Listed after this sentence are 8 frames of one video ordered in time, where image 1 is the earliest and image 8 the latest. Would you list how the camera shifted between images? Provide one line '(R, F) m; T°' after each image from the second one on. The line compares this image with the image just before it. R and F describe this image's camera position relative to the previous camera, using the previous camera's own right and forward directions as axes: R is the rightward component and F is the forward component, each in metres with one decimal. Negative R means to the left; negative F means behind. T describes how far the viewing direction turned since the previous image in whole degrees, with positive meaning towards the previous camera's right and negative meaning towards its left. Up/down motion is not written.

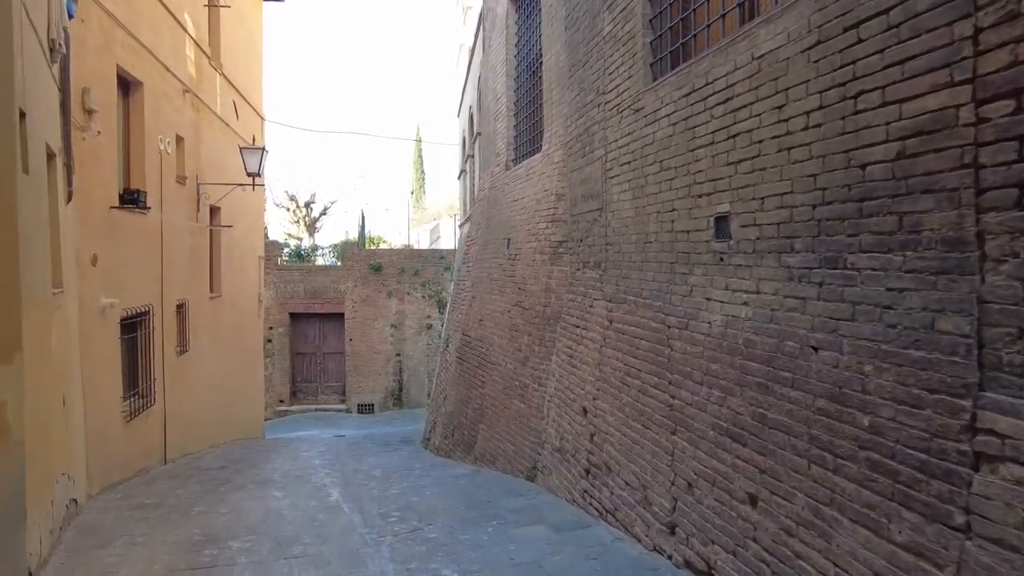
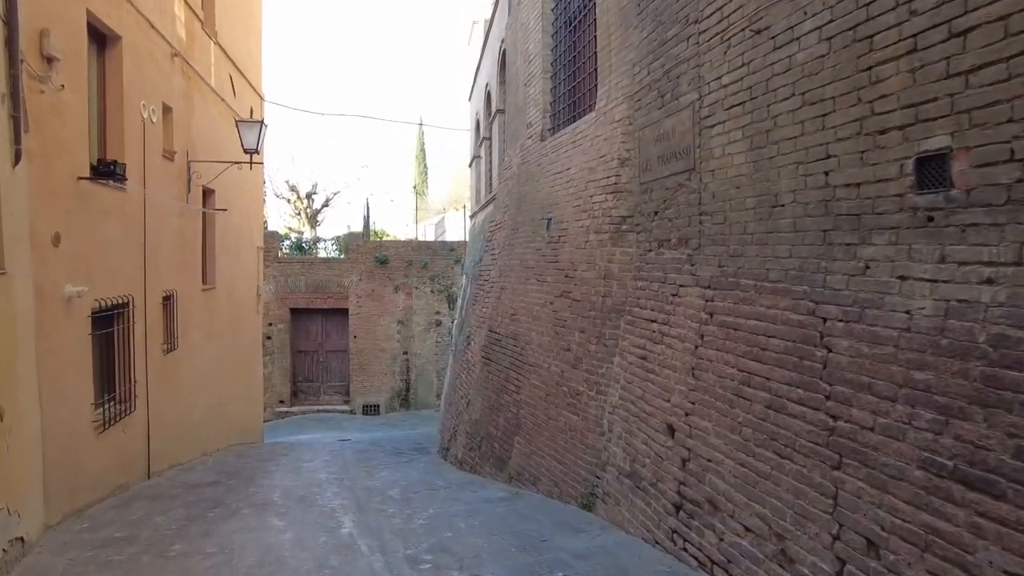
(-0.5, +1.2) m; 0°
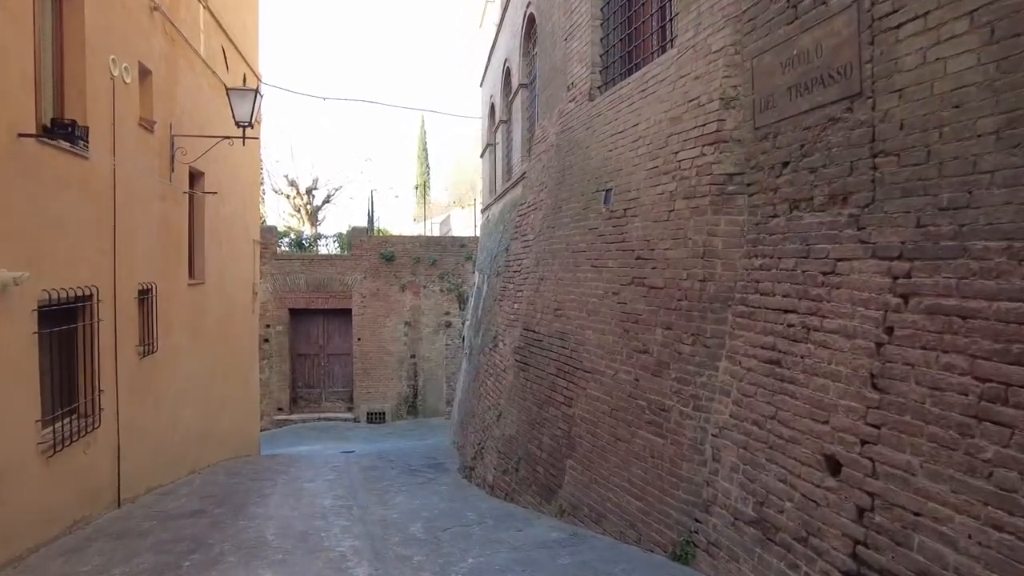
(-0.4, +1.3) m; 0°
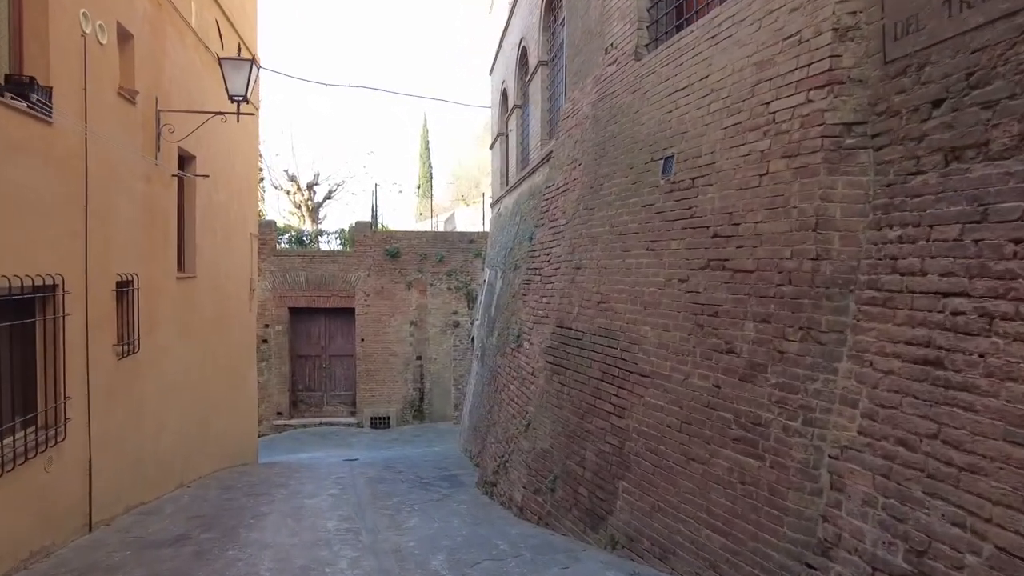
(-0.3, +0.9) m; 0°
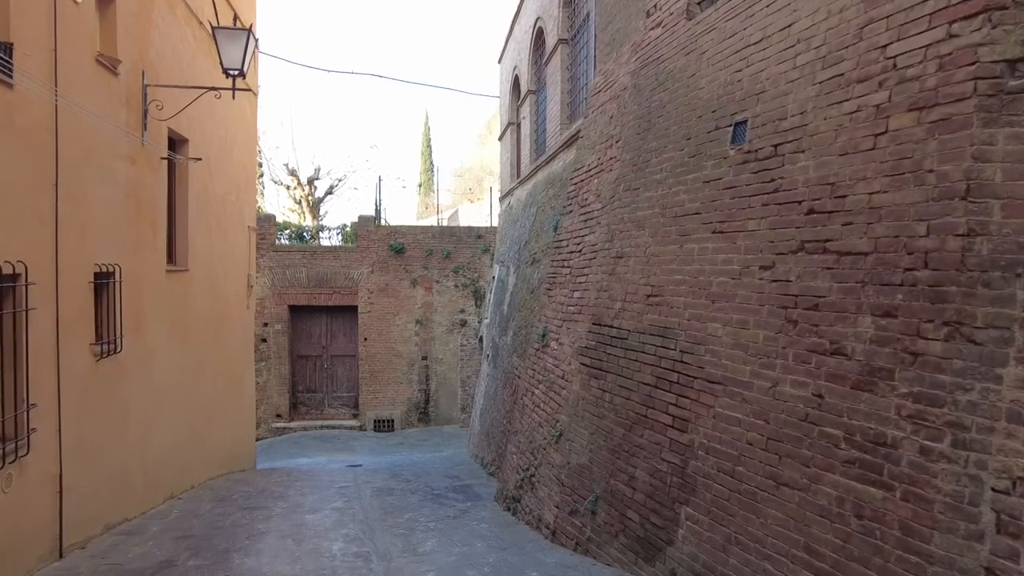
(-0.3, +0.7) m; 0°
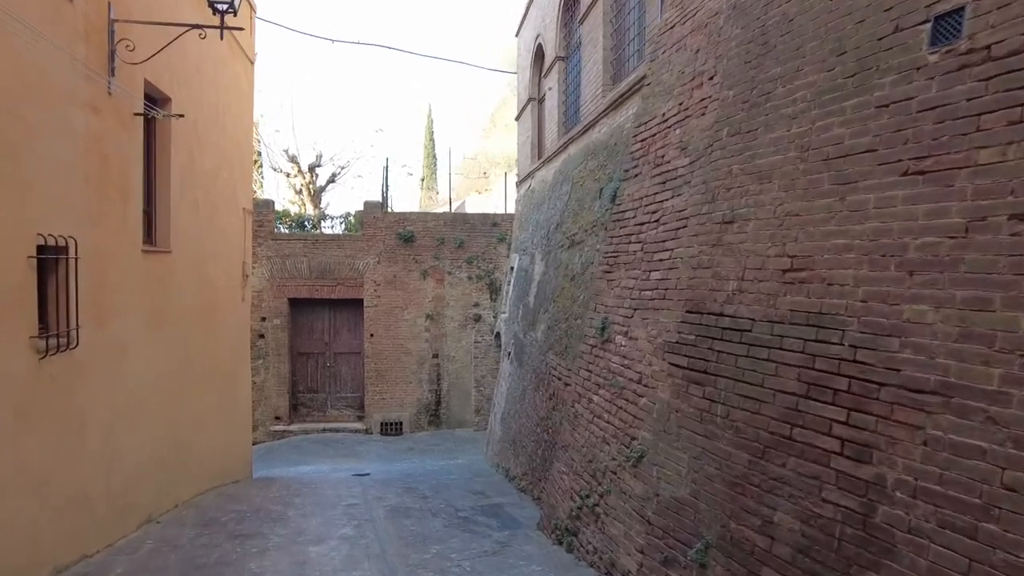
(-0.4, +1.3) m; 0°
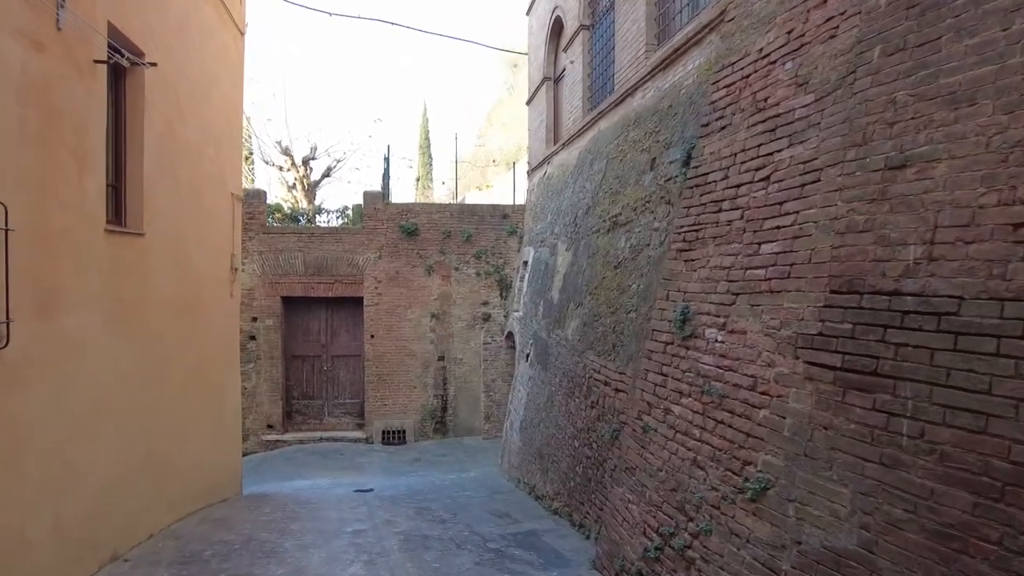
(-0.4, +1.1) m; +1°
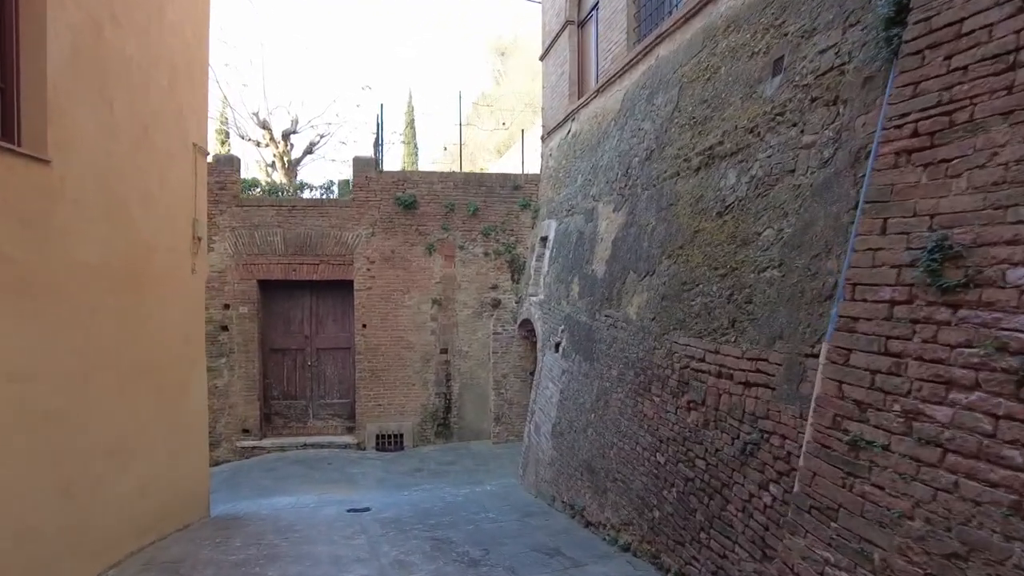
(-0.6, +1.9) m; +2°
